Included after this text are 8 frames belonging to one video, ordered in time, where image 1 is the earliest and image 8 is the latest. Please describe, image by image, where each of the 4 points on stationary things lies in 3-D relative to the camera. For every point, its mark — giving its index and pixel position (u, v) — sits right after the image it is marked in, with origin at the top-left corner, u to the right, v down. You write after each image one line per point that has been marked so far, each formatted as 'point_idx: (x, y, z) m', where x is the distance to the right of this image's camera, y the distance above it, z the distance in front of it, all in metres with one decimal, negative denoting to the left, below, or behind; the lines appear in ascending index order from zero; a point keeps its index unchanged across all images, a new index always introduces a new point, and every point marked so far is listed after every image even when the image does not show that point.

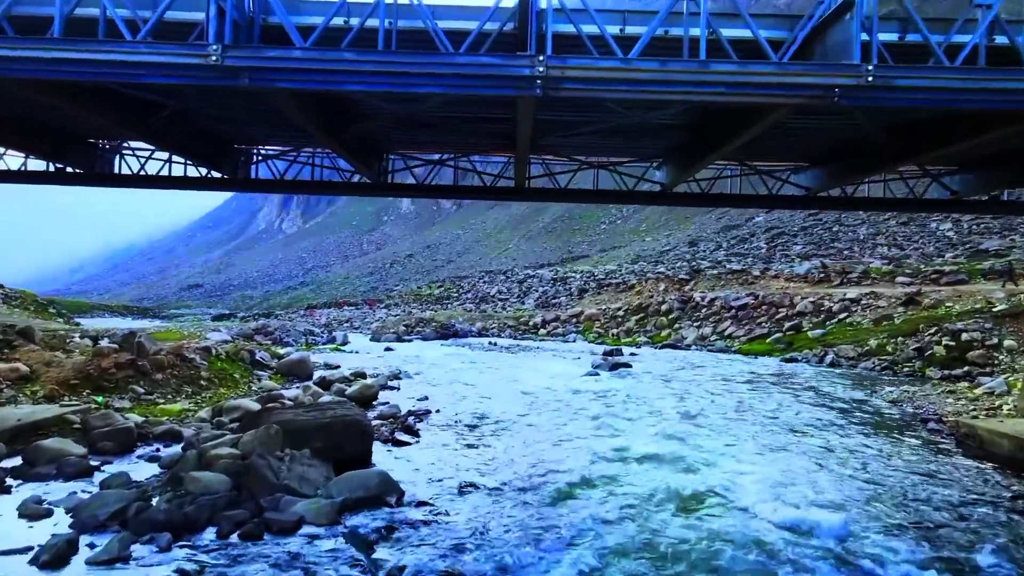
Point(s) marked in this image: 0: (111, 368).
0: (-8.3, -1.7, +13.7) m
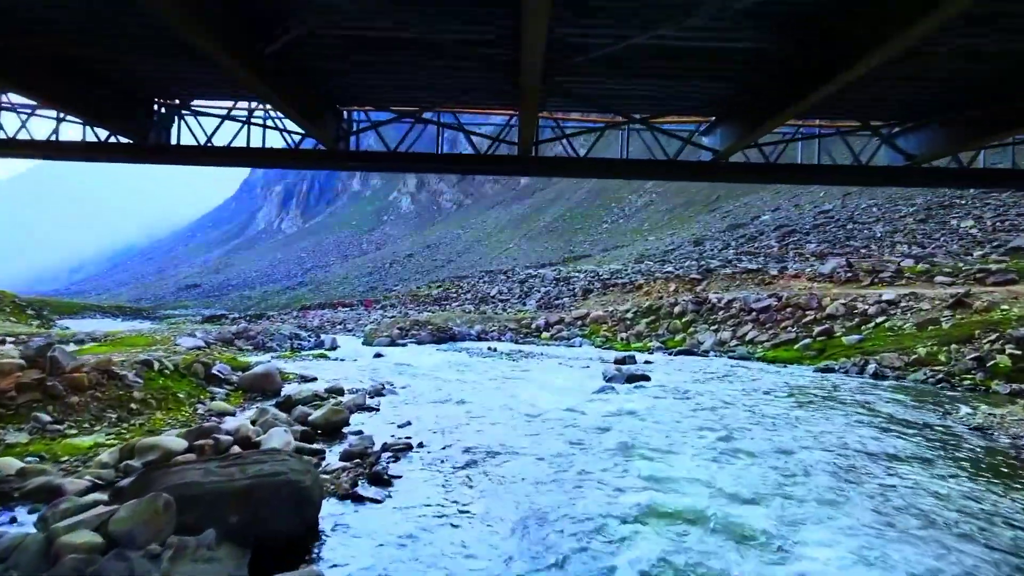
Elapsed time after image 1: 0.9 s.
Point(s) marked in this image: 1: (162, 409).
0: (-8.2, -1.7, +10.9) m
1: (-6.6, -2.3, +12.5) m
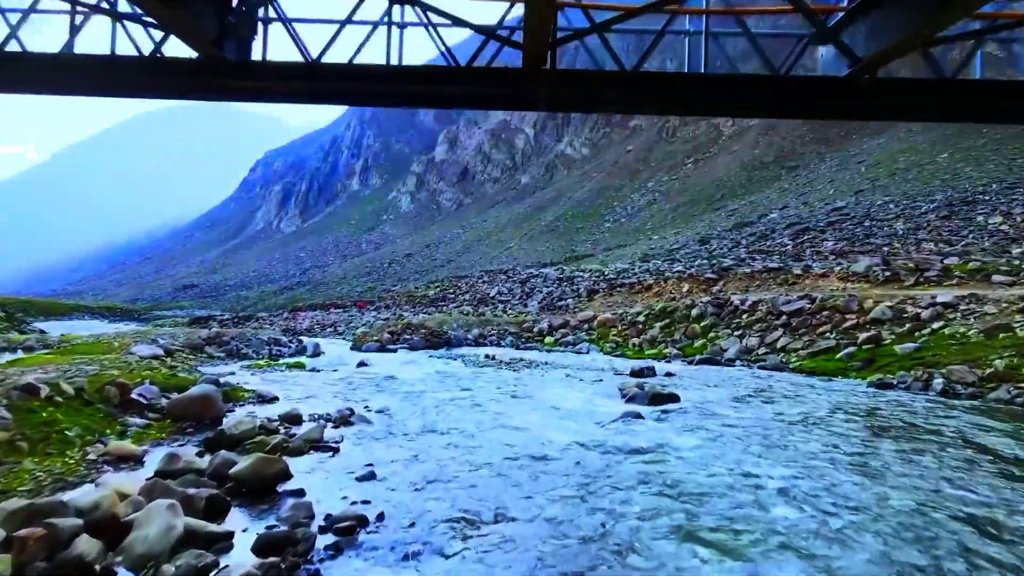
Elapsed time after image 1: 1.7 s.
0: (-8.2, -1.7, +7.6) m
1: (-6.6, -2.3, +9.2) m
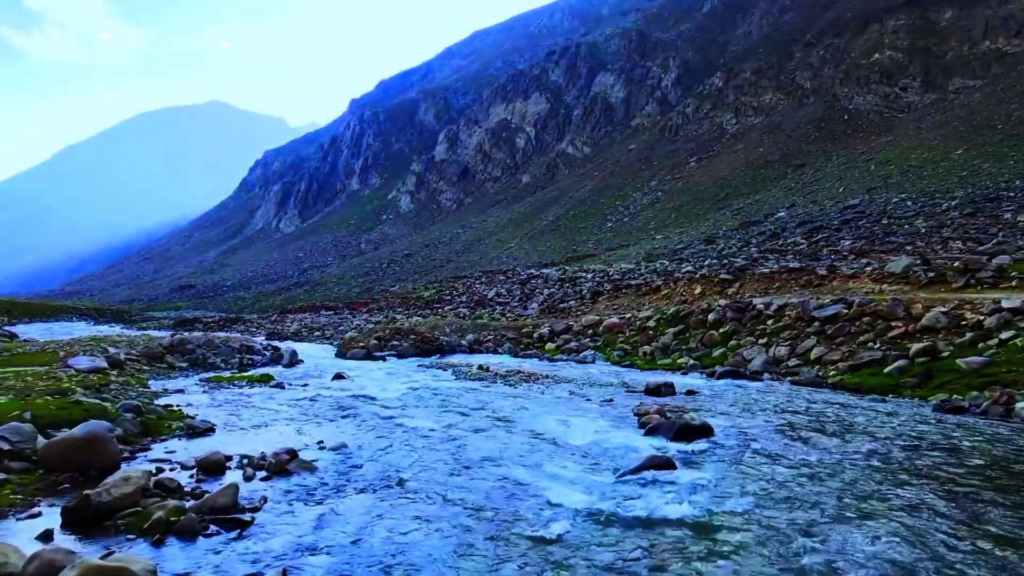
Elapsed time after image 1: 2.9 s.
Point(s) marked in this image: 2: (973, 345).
0: (-8.4, -1.8, +4.4) m
1: (-6.7, -2.4, +6.0) m
2: (+13.2, -1.7, +19.0) m
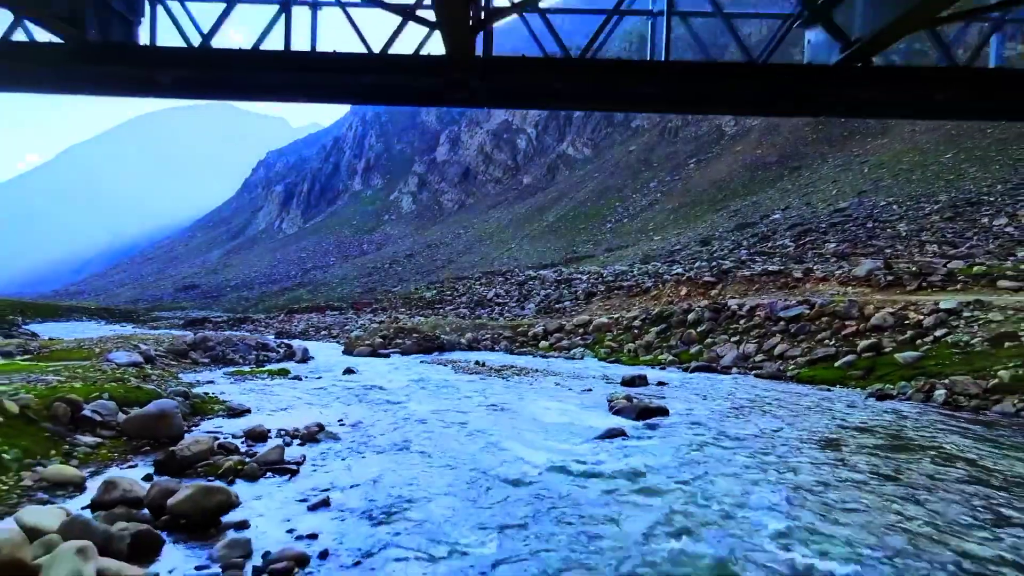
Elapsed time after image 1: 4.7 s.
0: (-8.7, -1.9, +6.9) m
1: (-7.0, -2.5, +8.5) m
2: (+12.9, -1.8, +21.5) m
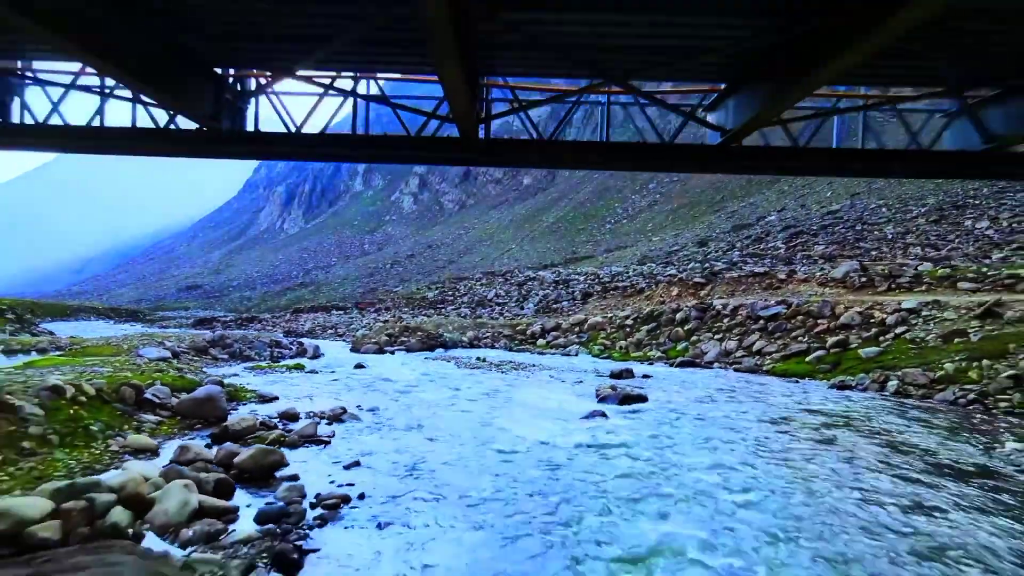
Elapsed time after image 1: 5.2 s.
0: (-8.8, -1.9, +9.0) m
1: (-7.1, -2.5, +10.6) m
2: (+12.8, -1.8, +23.6) m
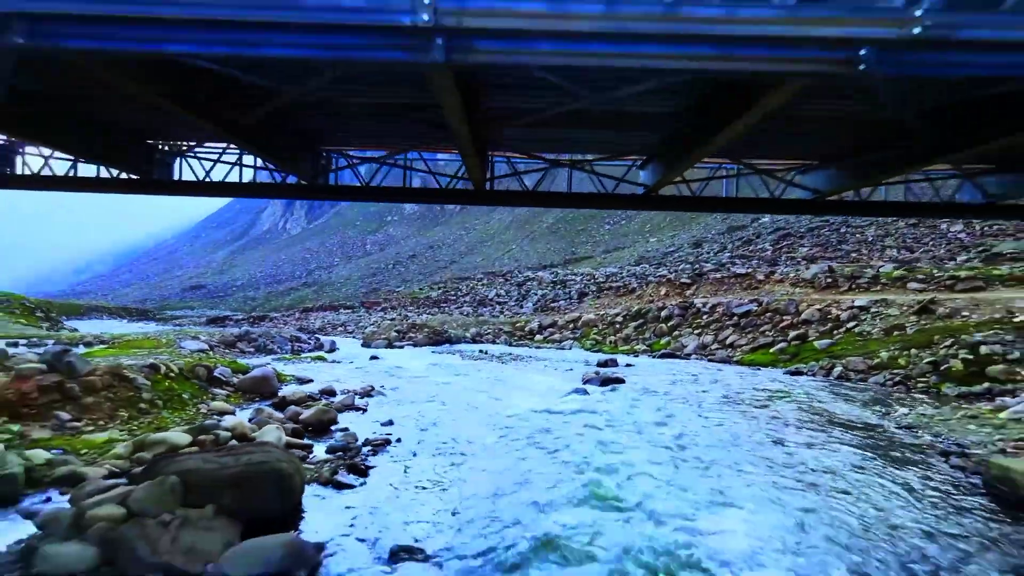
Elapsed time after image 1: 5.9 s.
0: (-8.8, -1.9, +12.3) m
1: (-7.2, -2.5, +13.8) m
2: (+12.8, -1.8, +26.8) m
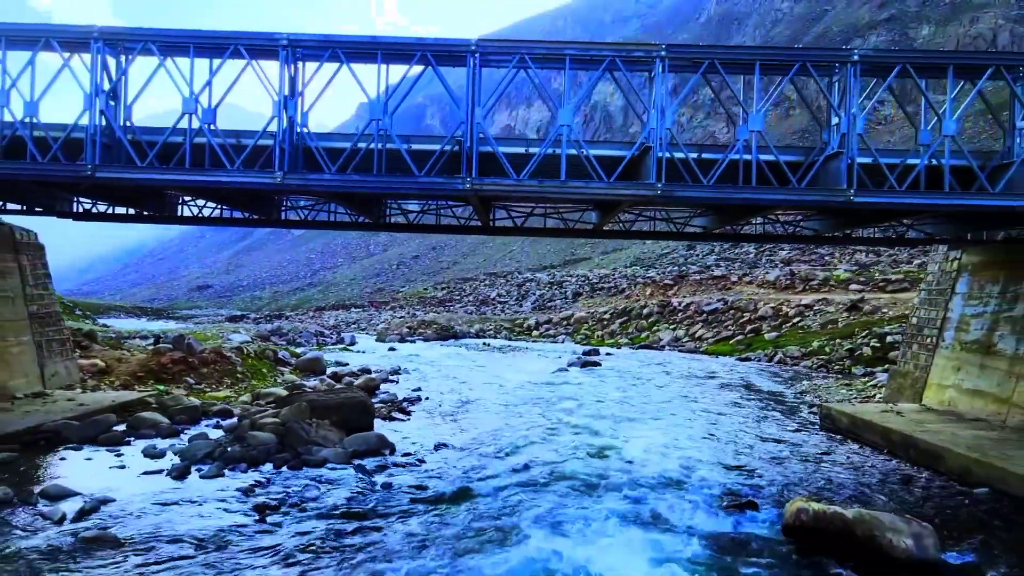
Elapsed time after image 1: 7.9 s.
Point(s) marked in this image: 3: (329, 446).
0: (-8.9, -2.0, +17.3) m
1: (-7.3, -2.6, +18.8) m
2: (+12.7, -1.9, +31.8) m
3: (-3.0, -2.6, +11.1) m
